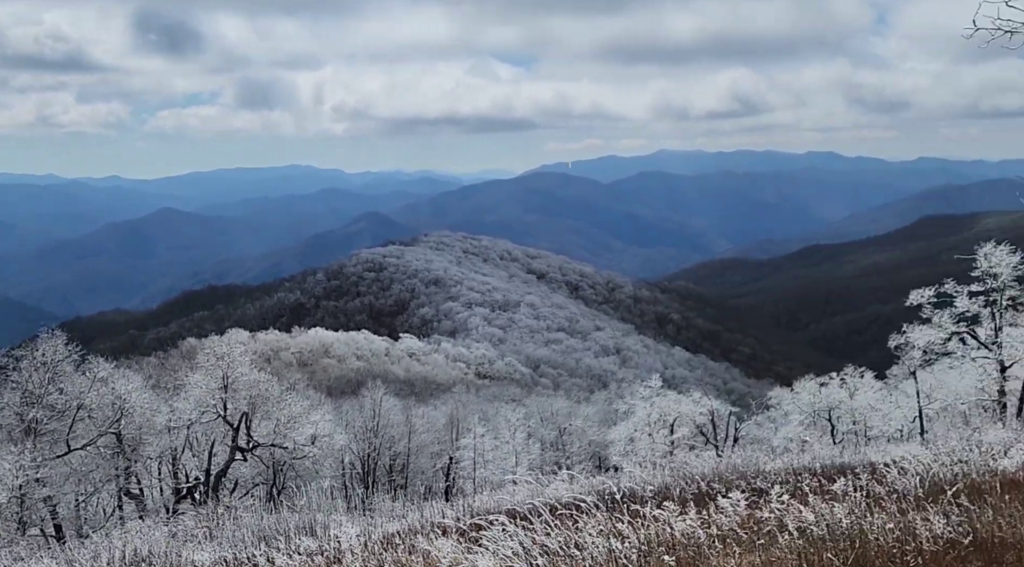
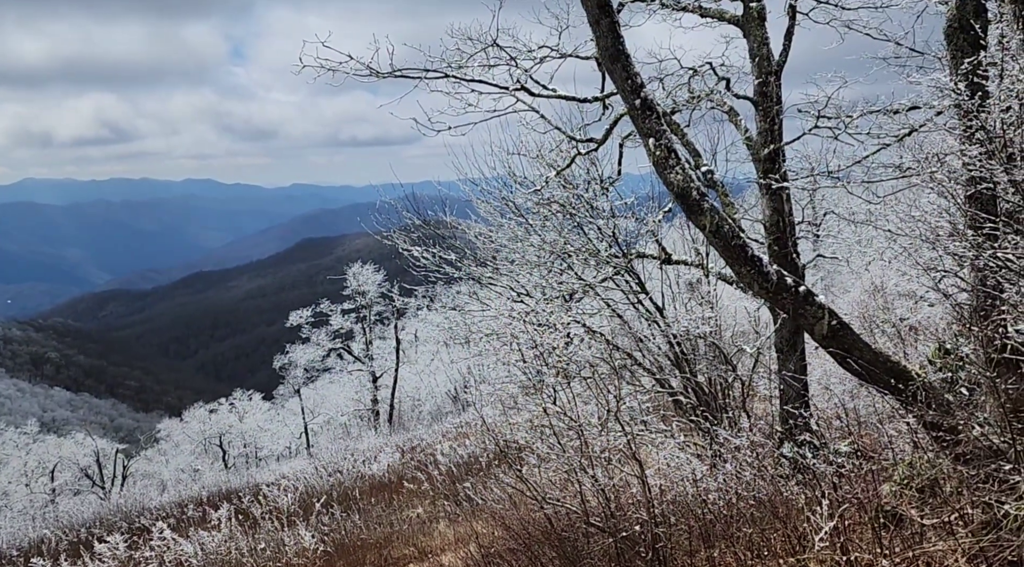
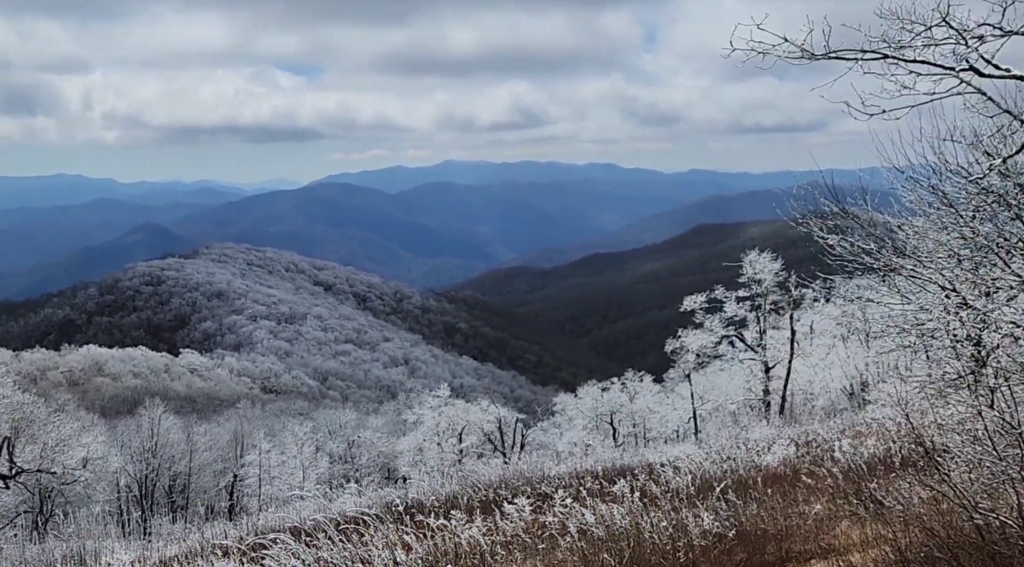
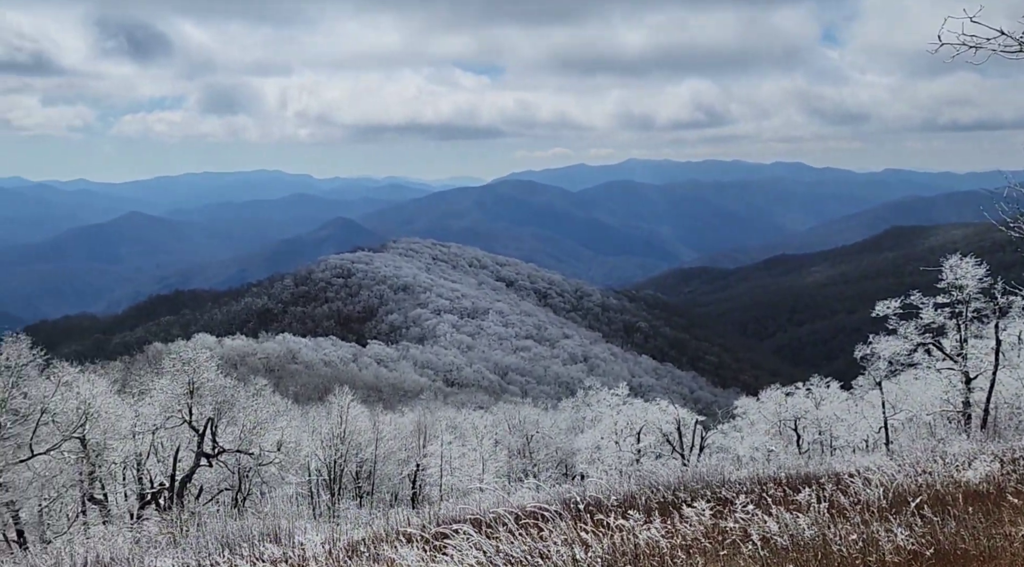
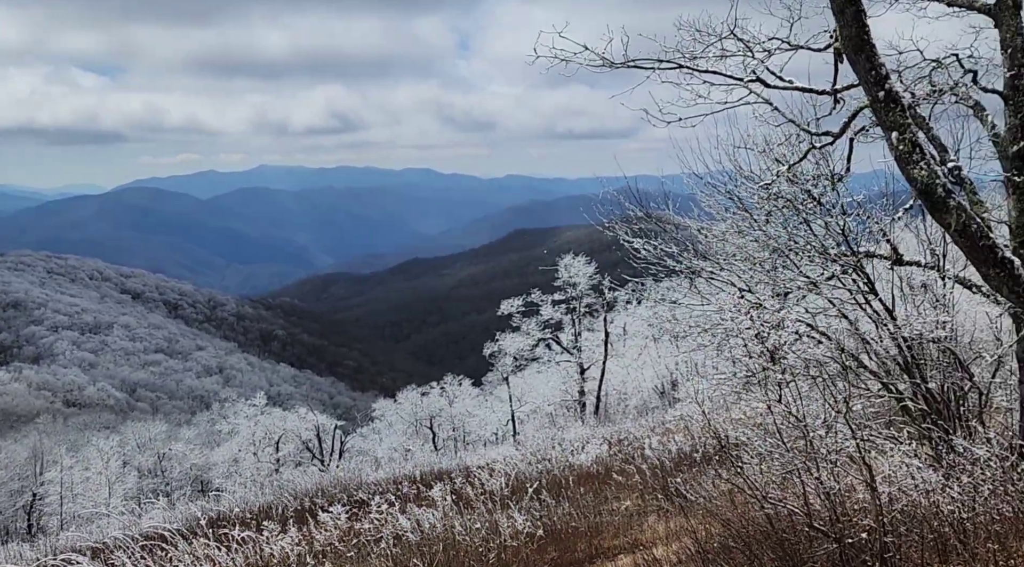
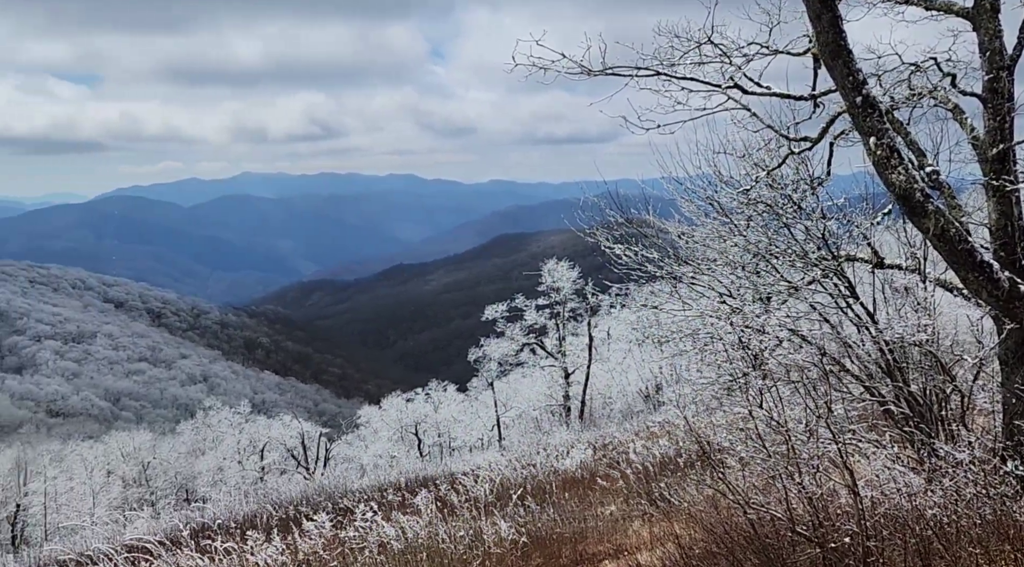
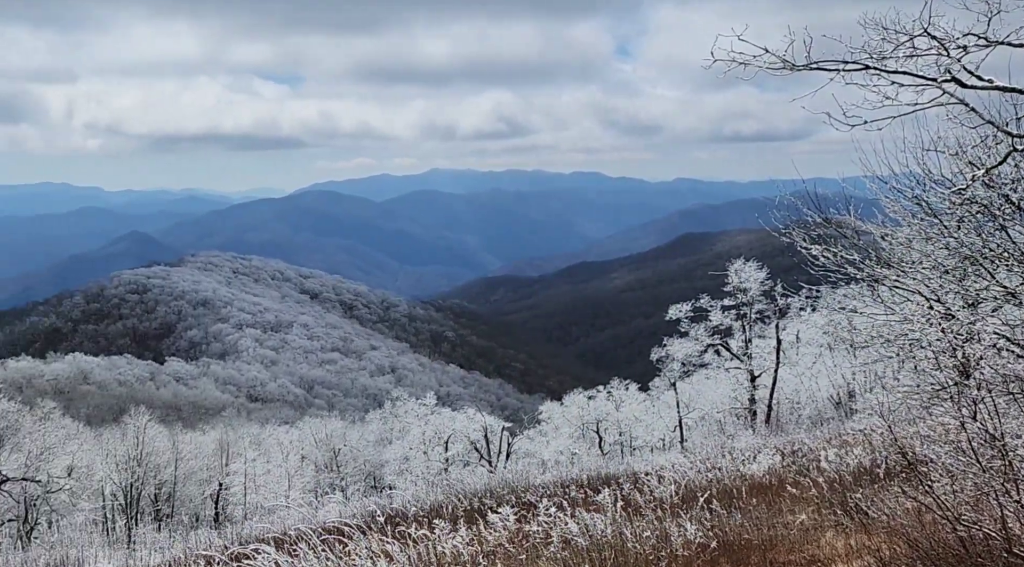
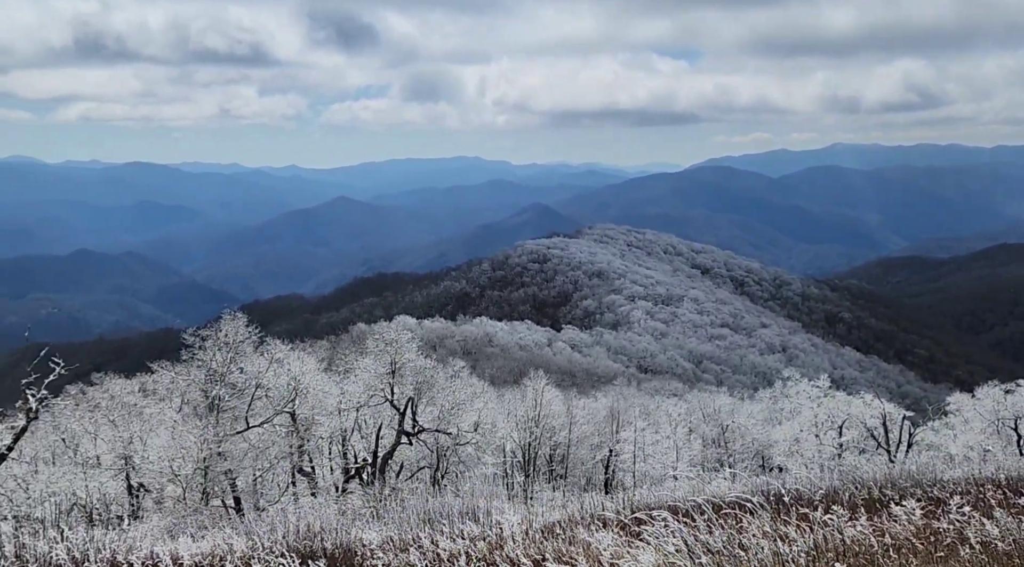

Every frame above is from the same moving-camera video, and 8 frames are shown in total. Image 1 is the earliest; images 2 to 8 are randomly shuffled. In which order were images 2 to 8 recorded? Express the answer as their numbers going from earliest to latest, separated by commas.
3, 5, 2, 6, 7, 4, 8
